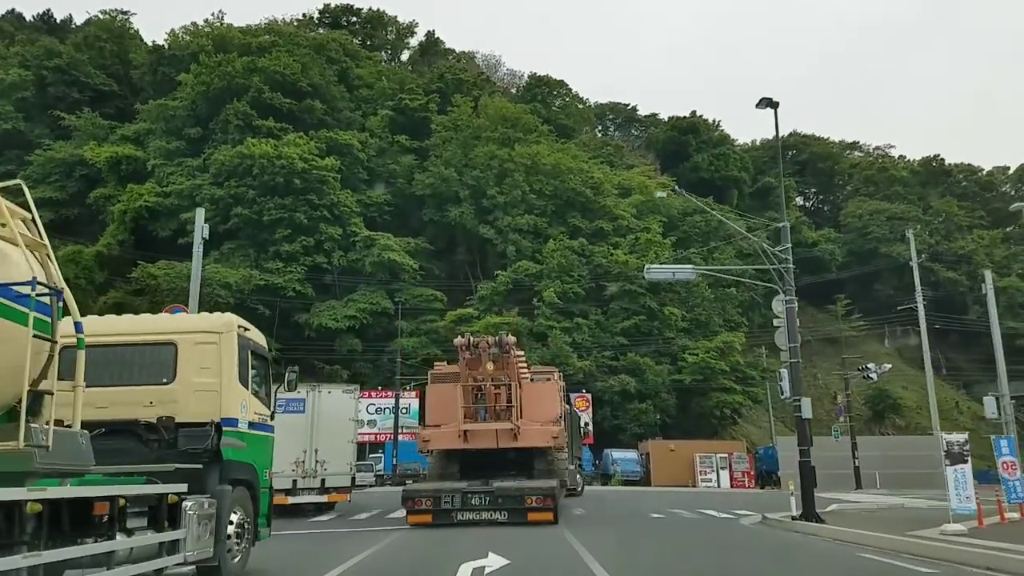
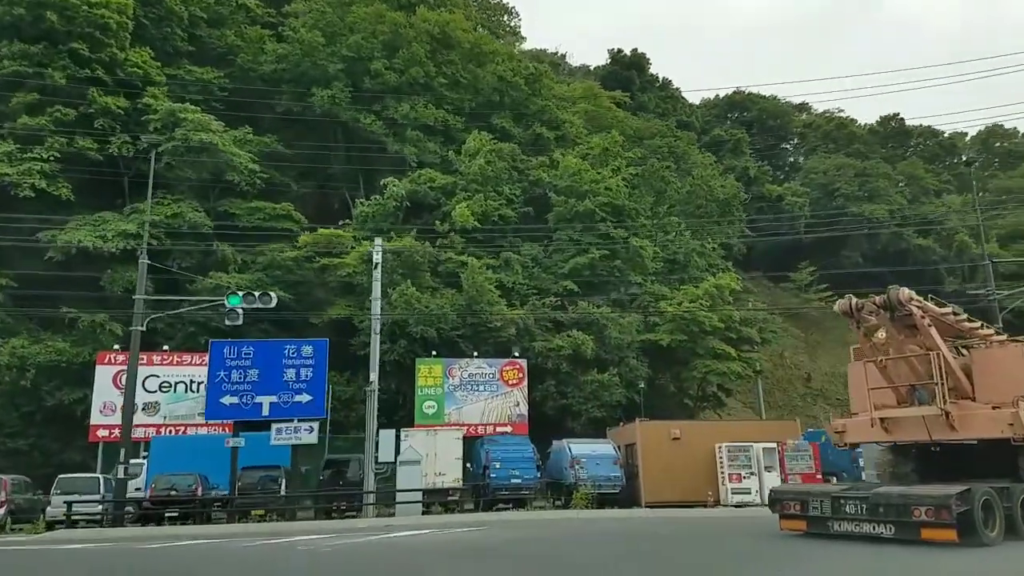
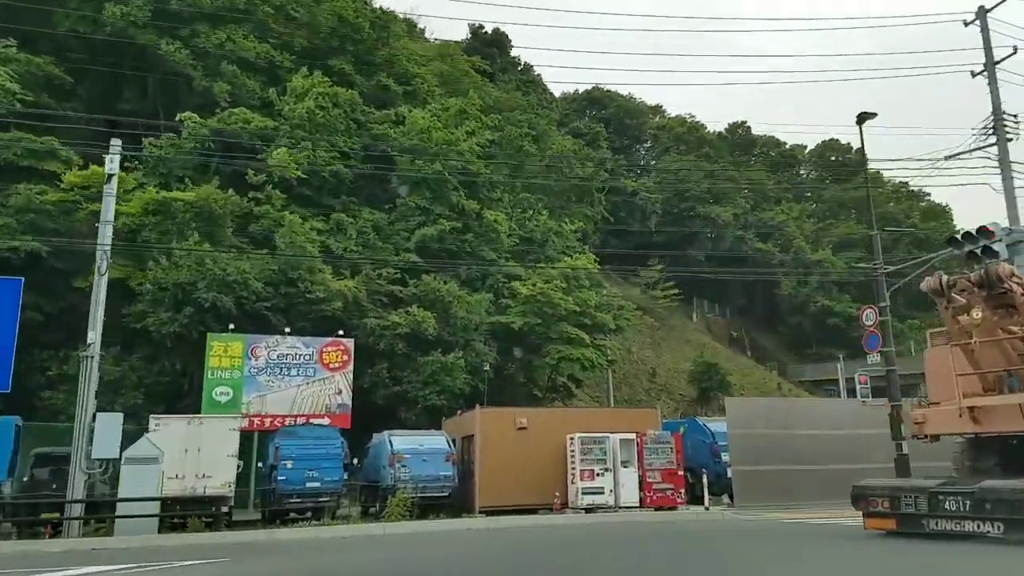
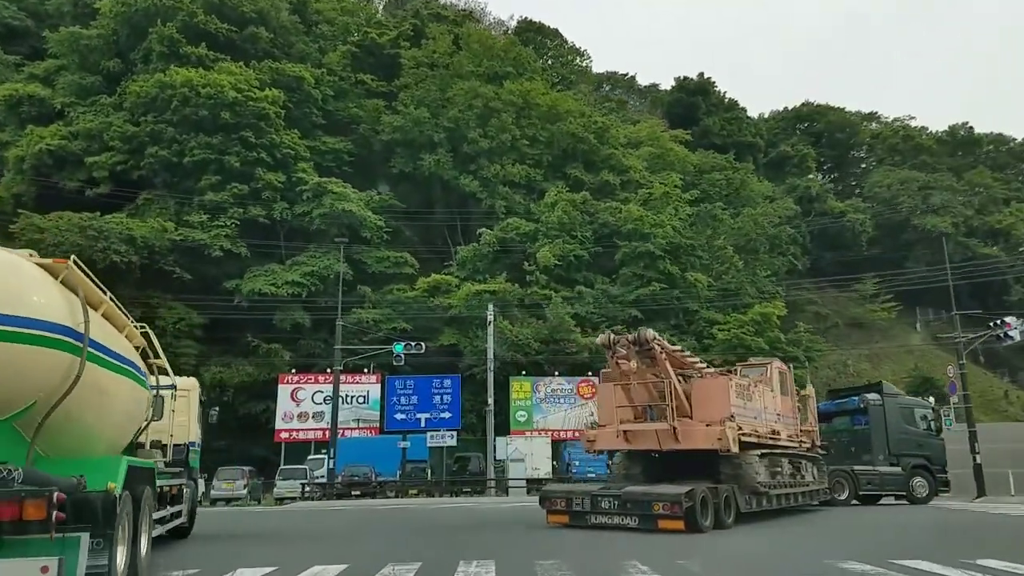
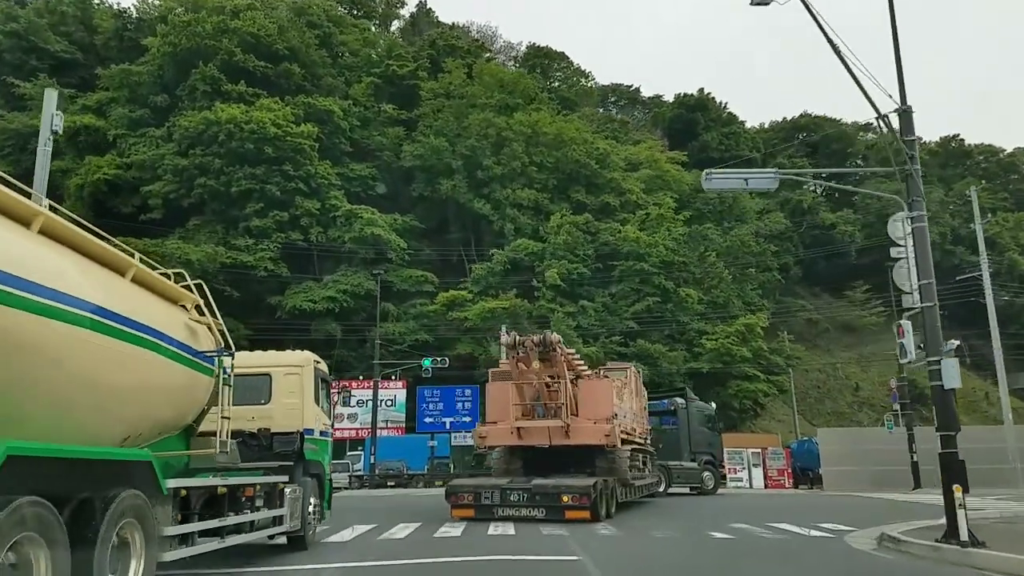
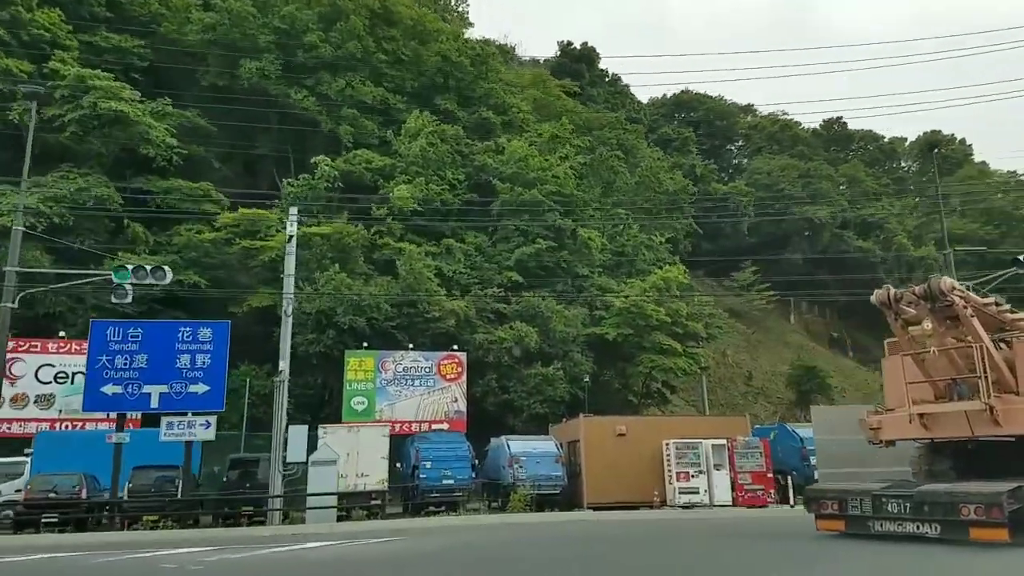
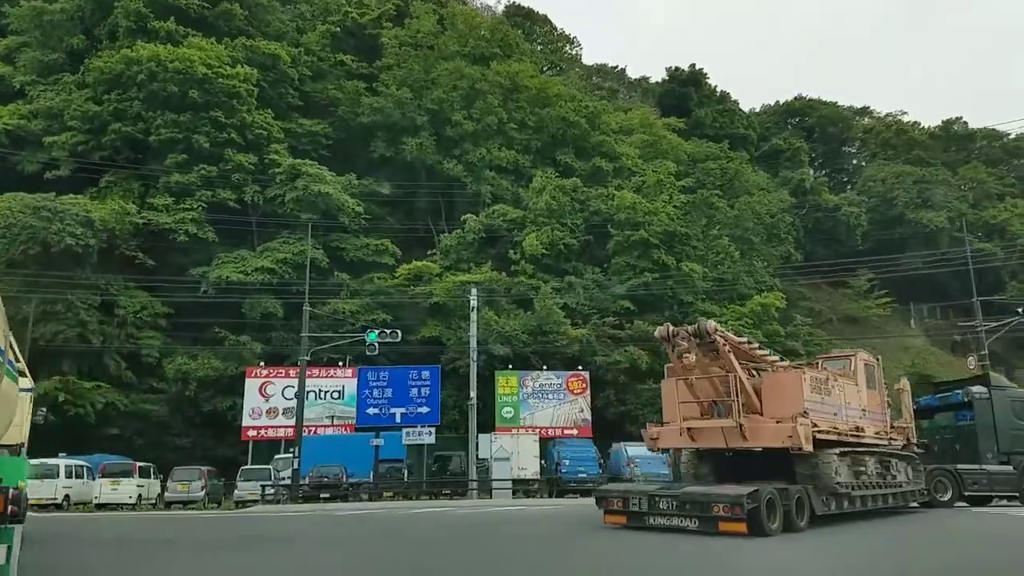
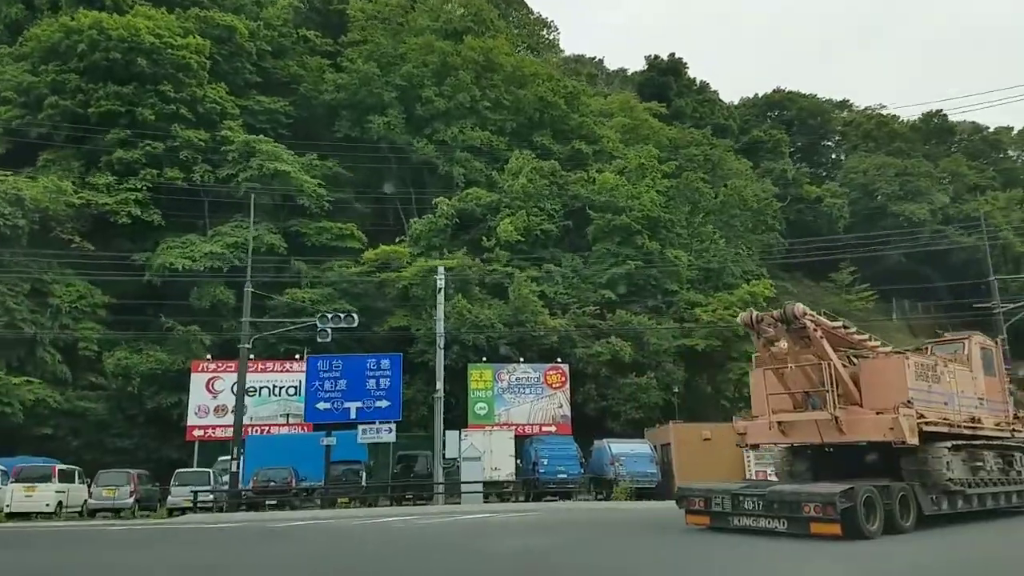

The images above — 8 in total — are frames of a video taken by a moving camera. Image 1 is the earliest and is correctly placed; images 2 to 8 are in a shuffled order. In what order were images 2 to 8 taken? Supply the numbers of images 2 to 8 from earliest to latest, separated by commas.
5, 4, 7, 8, 2, 6, 3
